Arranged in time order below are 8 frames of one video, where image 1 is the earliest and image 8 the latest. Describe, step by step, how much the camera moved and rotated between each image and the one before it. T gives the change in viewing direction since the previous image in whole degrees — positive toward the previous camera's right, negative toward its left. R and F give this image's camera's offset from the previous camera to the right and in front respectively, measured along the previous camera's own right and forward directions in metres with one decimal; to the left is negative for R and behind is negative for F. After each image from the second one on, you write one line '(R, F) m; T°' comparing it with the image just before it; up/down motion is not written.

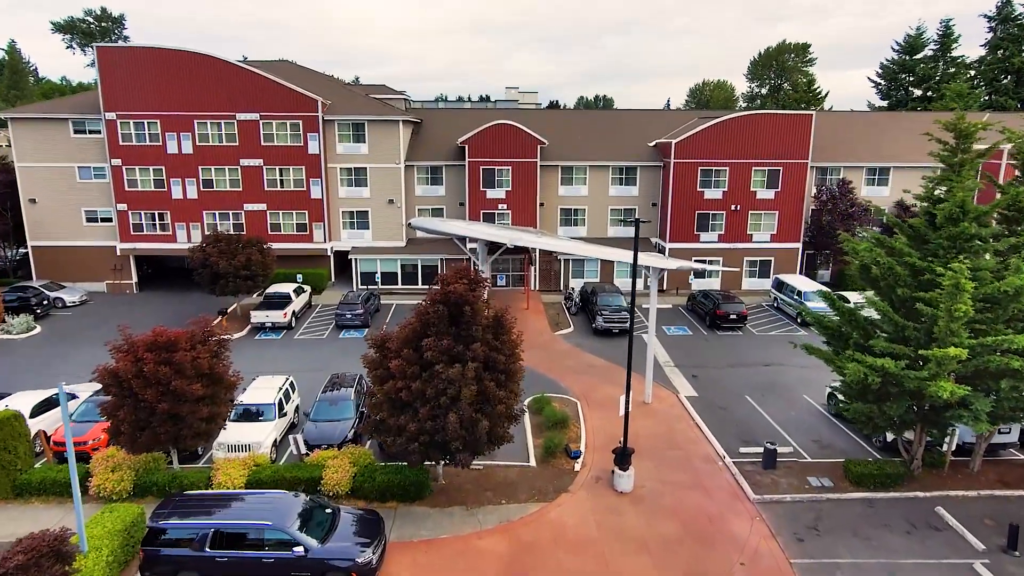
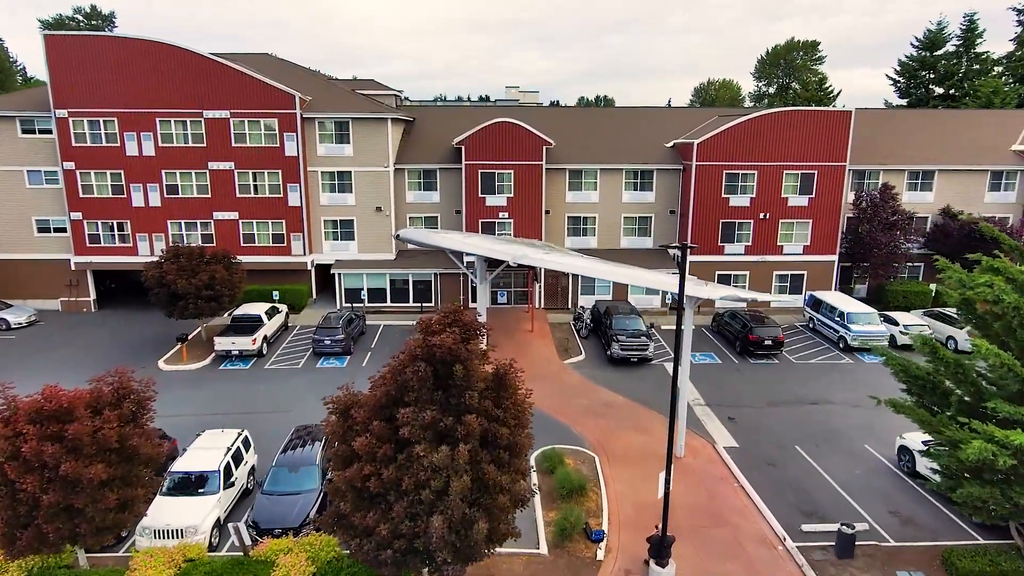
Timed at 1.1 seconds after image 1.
(-0.1, +3.6) m; 0°
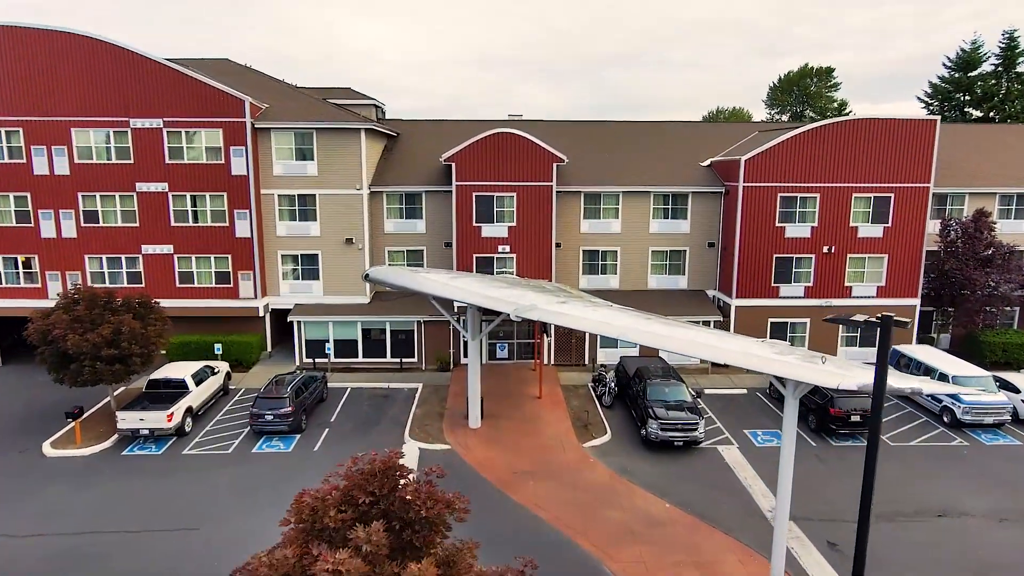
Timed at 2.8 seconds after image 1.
(0.0, +6.0) m; 0°
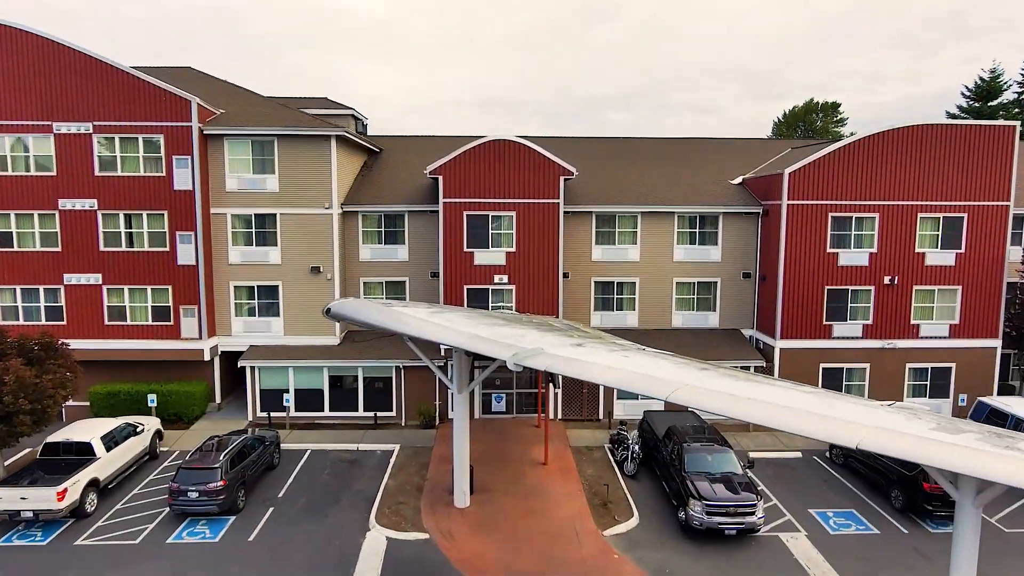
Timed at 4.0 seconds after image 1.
(0.0, +4.1) m; 0°
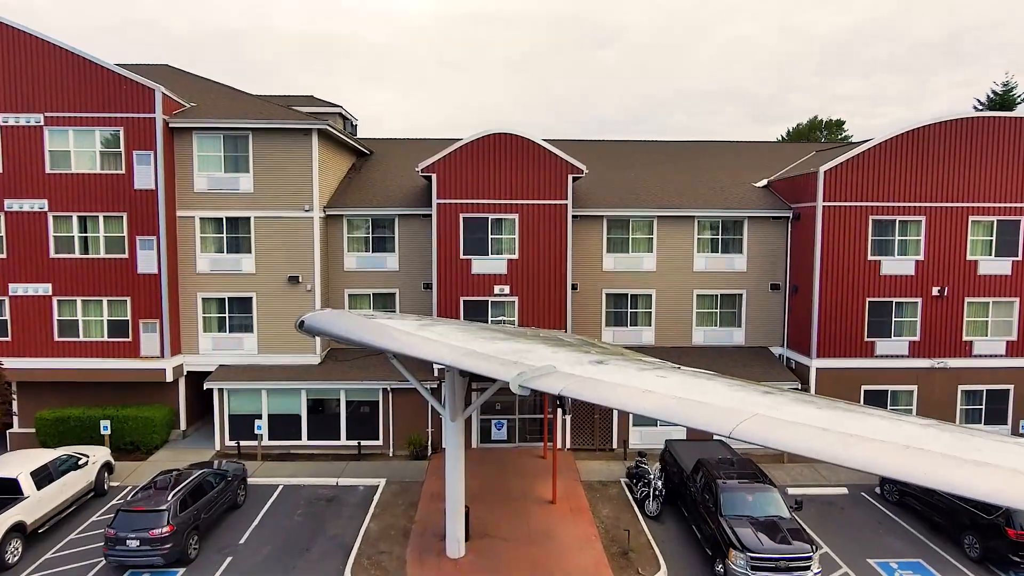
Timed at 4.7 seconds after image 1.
(-0.1, +2.2) m; 0°
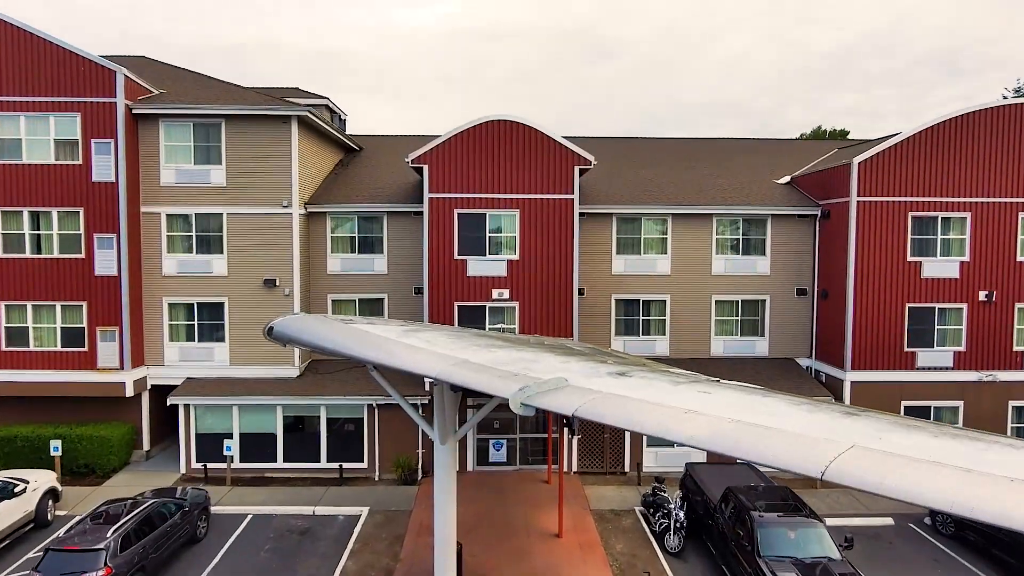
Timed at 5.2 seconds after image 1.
(0.0, +1.8) m; 0°
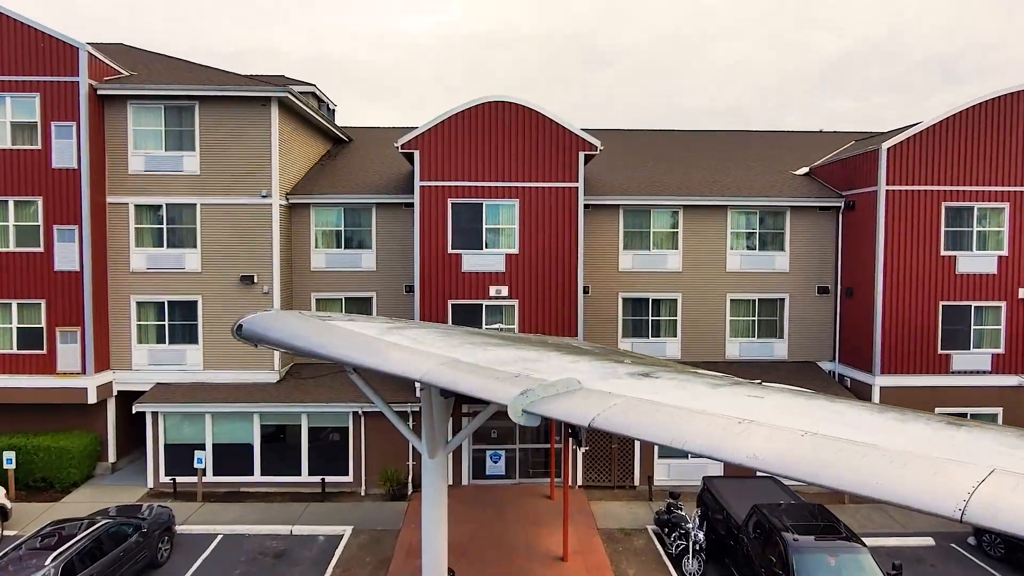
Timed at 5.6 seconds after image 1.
(0.0, +1.3) m; 0°
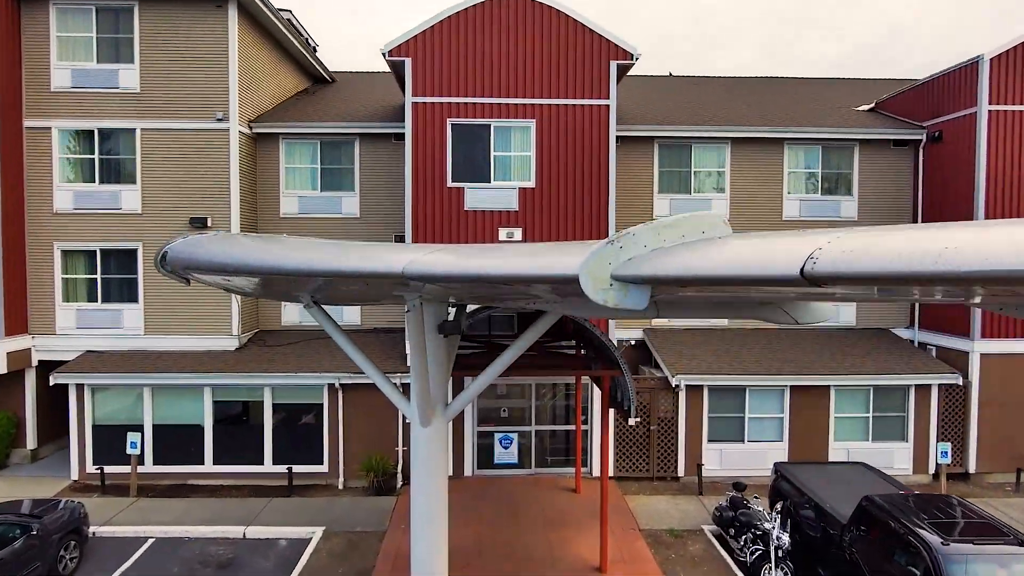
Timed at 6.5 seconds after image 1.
(-0.3, +2.9) m; 0°
